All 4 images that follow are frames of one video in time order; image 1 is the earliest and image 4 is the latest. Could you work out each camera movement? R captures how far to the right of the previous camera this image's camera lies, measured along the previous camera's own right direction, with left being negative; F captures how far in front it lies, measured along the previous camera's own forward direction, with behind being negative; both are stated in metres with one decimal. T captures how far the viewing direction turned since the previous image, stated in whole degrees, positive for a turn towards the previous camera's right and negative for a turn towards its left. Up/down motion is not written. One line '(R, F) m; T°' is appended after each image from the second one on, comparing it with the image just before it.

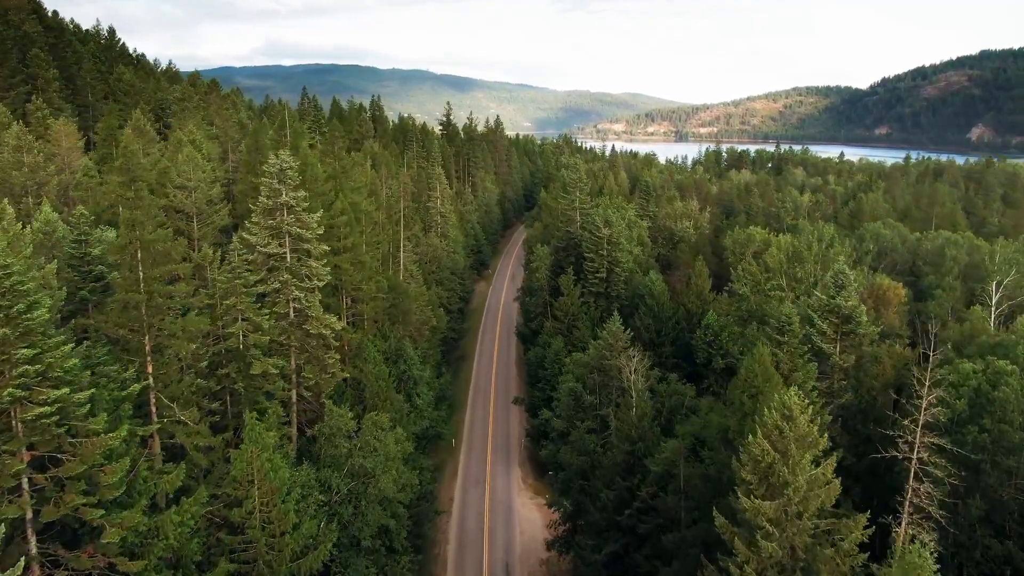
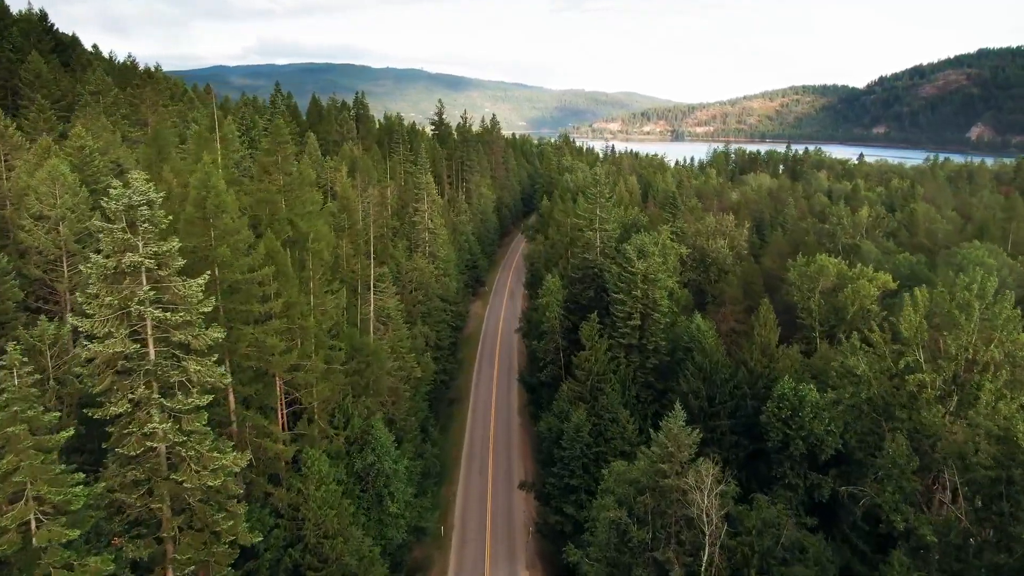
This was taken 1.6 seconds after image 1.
(-0.8, +14.2) m; 0°
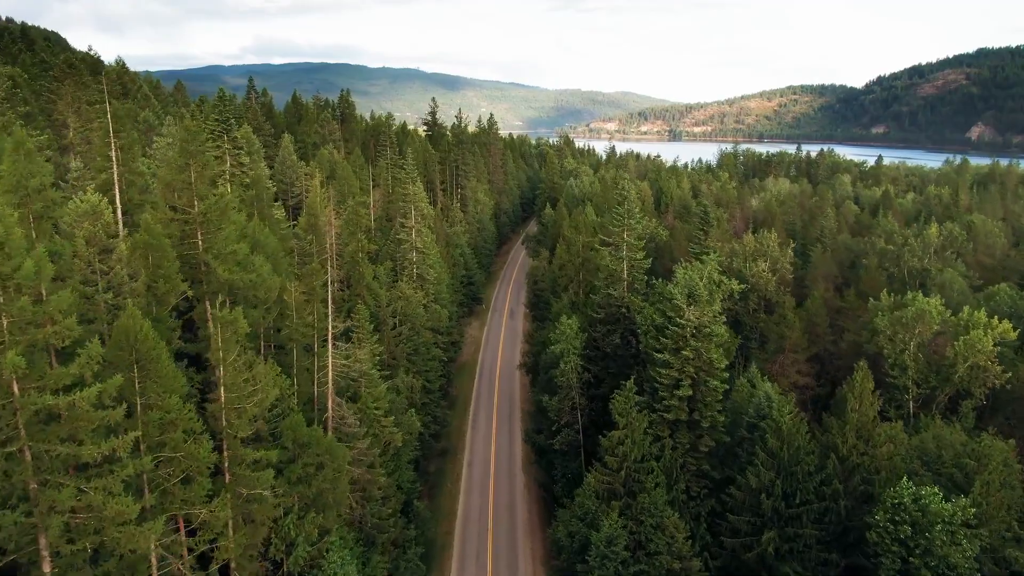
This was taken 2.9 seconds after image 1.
(-0.6, +11.6) m; 0°
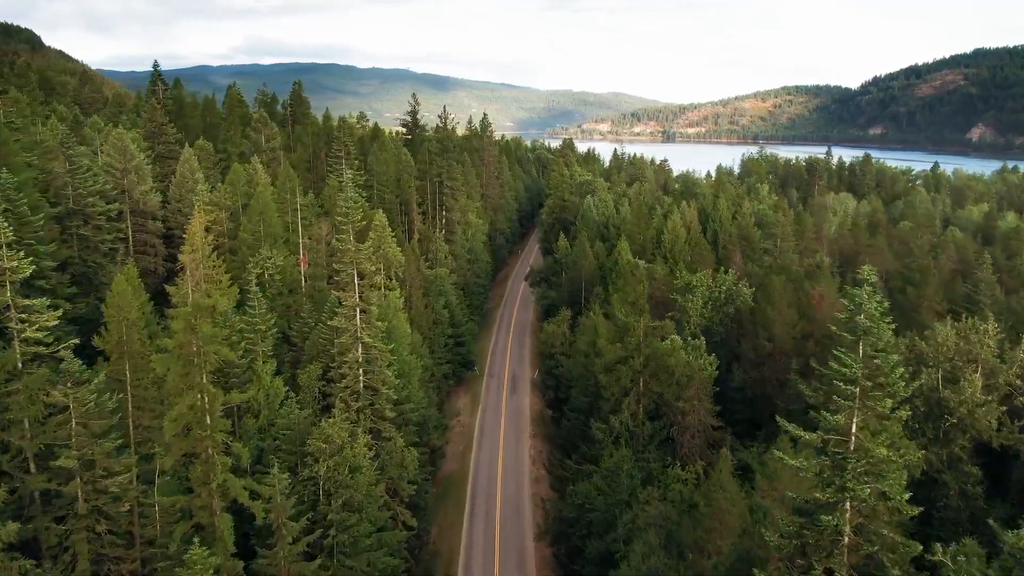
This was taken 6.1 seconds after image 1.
(-1.4, +28.0) m; +1°
